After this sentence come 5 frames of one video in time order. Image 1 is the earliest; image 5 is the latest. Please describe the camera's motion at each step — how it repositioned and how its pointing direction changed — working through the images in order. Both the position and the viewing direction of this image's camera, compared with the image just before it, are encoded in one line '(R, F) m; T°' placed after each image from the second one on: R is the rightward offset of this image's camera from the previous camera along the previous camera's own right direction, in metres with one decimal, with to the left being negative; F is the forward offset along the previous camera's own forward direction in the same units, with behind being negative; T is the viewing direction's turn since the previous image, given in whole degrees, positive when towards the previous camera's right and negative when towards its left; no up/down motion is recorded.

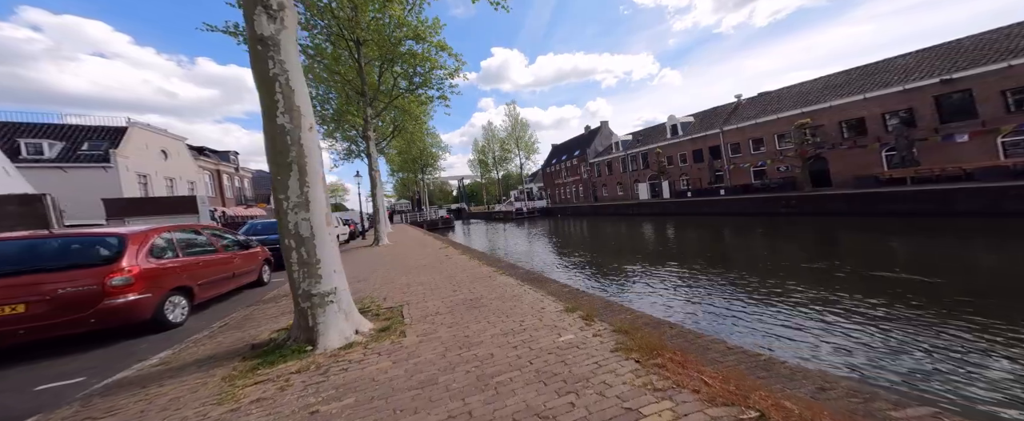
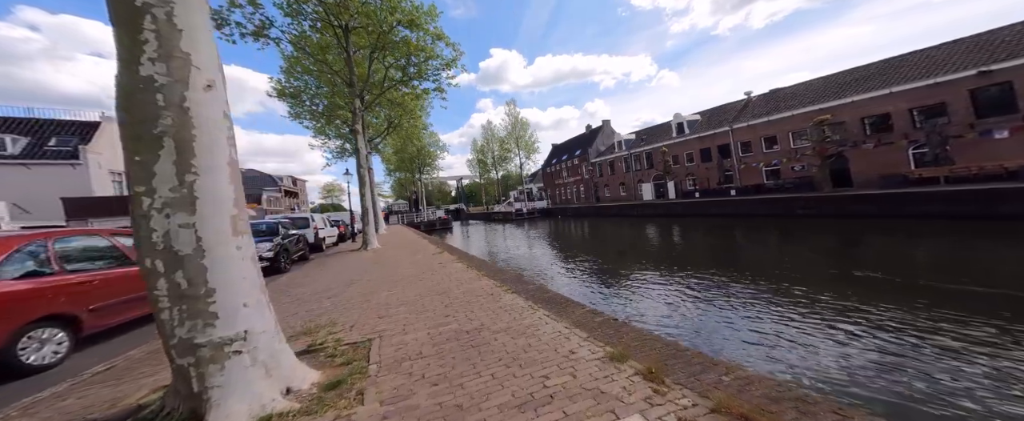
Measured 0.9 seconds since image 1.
(-0.1, +1.1) m; 0°
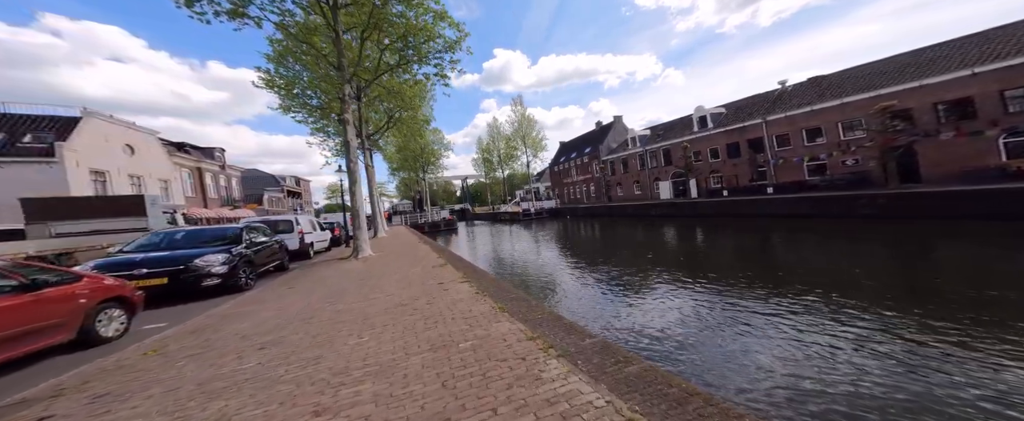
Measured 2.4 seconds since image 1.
(-0.3, +1.8) m; -1°
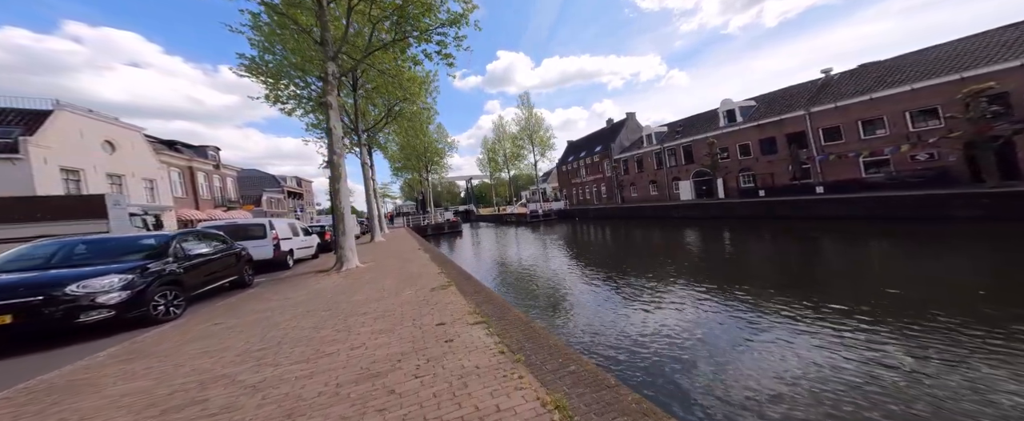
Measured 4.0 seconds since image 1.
(-0.4, +2.0) m; -1°
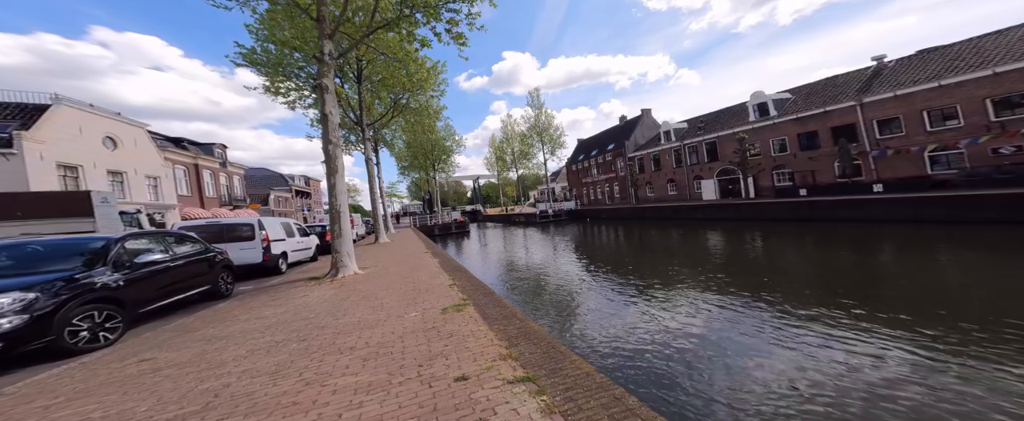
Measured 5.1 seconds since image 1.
(-0.4, +1.3) m; -1°
